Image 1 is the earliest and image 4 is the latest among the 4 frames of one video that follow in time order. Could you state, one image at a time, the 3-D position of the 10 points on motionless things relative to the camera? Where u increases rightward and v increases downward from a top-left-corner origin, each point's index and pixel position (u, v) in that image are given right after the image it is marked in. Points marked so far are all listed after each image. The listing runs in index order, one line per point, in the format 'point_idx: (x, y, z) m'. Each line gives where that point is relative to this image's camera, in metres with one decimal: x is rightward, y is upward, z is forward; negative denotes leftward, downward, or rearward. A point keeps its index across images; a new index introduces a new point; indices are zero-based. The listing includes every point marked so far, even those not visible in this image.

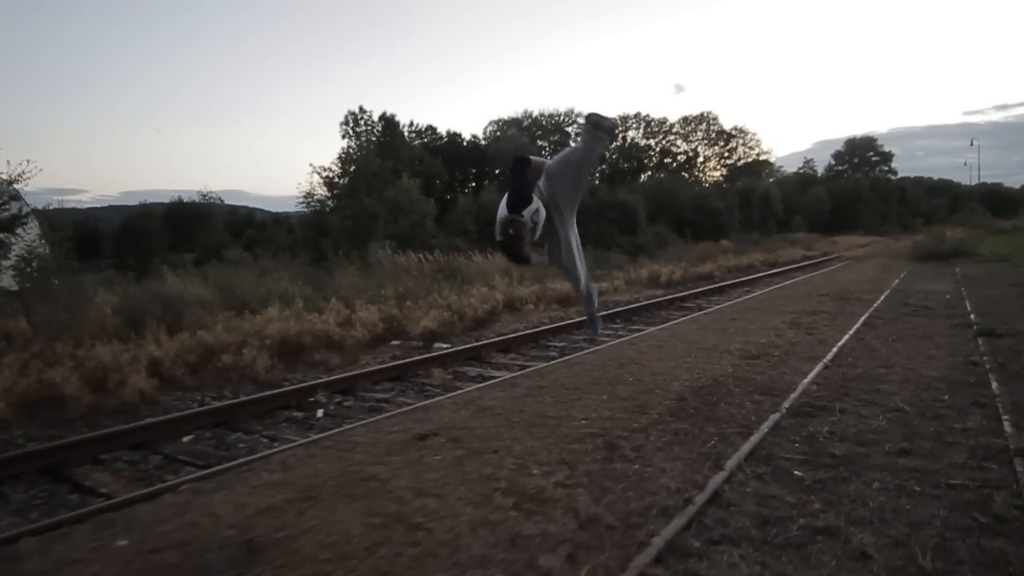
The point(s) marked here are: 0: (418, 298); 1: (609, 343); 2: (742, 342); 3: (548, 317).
0: (-1.9, -0.2, +18.1) m
1: (+1.7, -0.8, +13.3) m
2: (+3.4, -0.7, +11.9) m
3: (+0.9, -0.6, +18.4) m
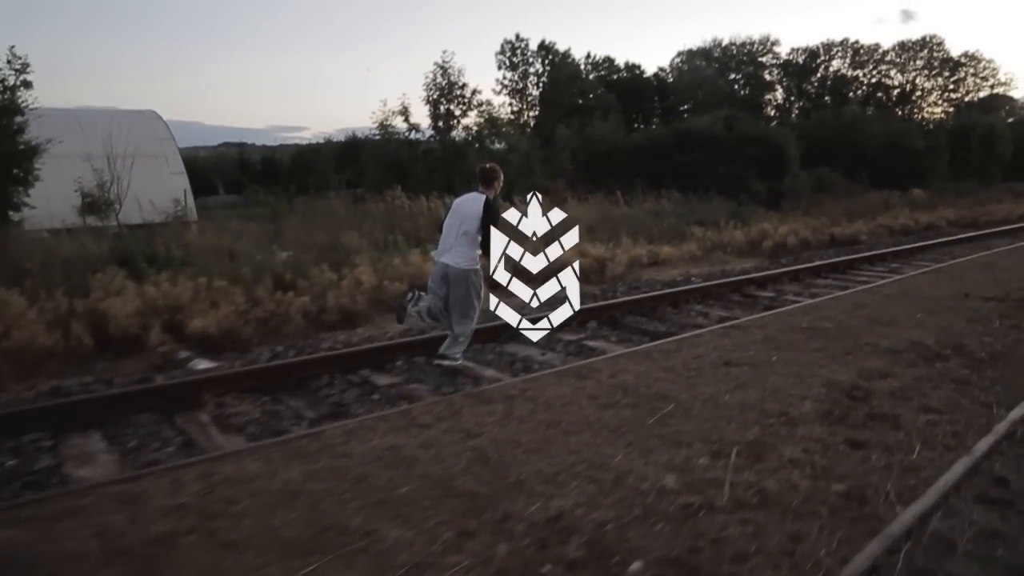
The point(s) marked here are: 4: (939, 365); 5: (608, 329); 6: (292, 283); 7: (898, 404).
0: (-2.7, +0.4, +11.8) m
1: (-0.4, -0.8, +6.3) m
2: (+0.9, -0.8, +4.6) m
3: (+0.1, -0.2, +11.4) m
4: (+3.1, -0.6, +6.1) m
5: (+1.0, -0.4, +9.0) m
6: (-2.8, +0.1, +10.6) m
7: (+2.4, -0.7, +5.1) m
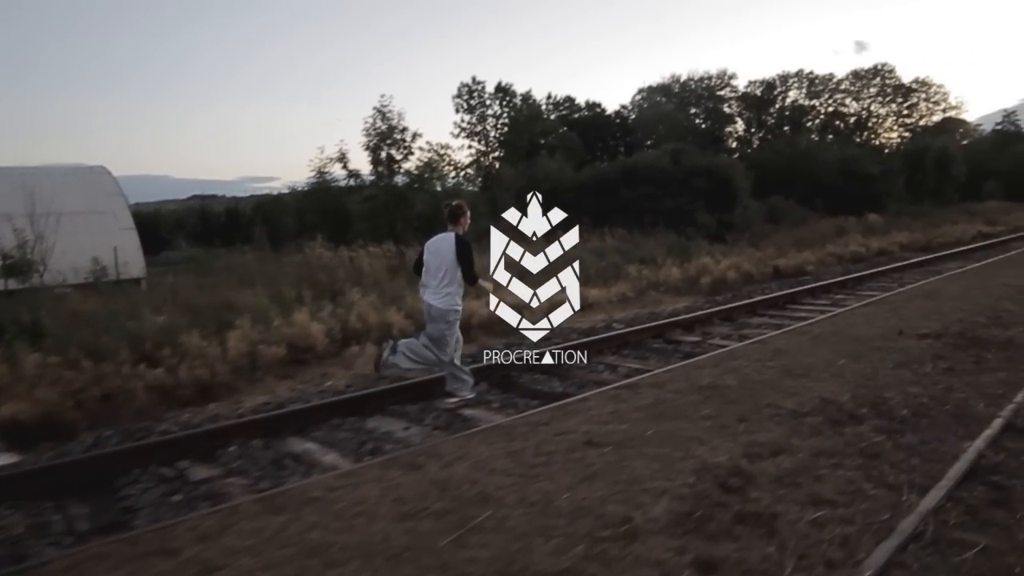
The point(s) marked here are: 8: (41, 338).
0: (-4.0, -0.4, +10.6) m
1: (-1.5, -1.2, +5.1) m
2: (-0.2, -1.1, +3.4) m
3: (-1.2, -0.9, +10.3) m
4: (+2.0, -0.9, +5.0) m
5: (-0.1, -1.0, +7.9) m
6: (-4.0, -0.7, +9.4) m
7: (+1.3, -1.0, +4.0) m
8: (-5.7, -0.5, +10.4) m
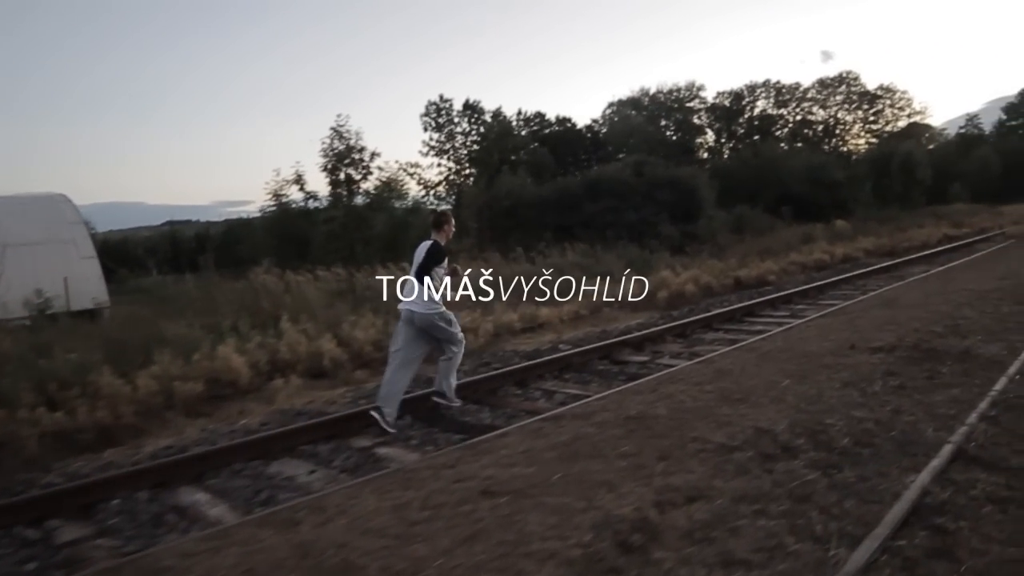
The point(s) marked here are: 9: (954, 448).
0: (-4.7, -0.8, +9.9) m
1: (-2.0, -1.4, +4.5) m
2: (-0.7, -1.2, +2.8) m
3: (-1.9, -1.2, +9.7) m
4: (+1.4, -0.9, +4.5) m
5: (-0.8, -1.2, +7.3) m
6: (-4.7, -1.1, +8.7) m
7: (+0.7, -1.1, +3.5) m
8: (-6.4, -1.0, +9.7) m
9: (+2.4, -0.9, +4.5) m
